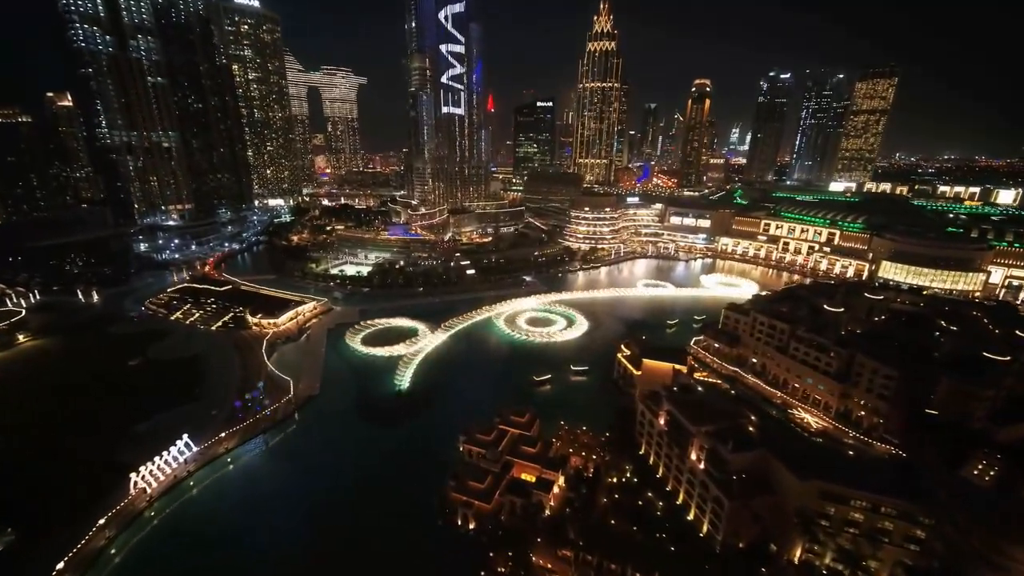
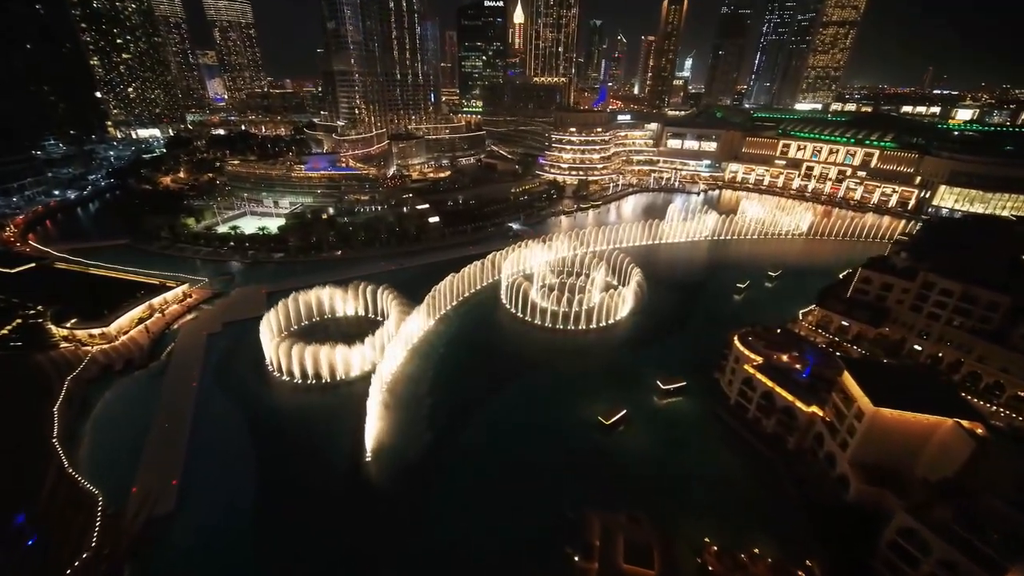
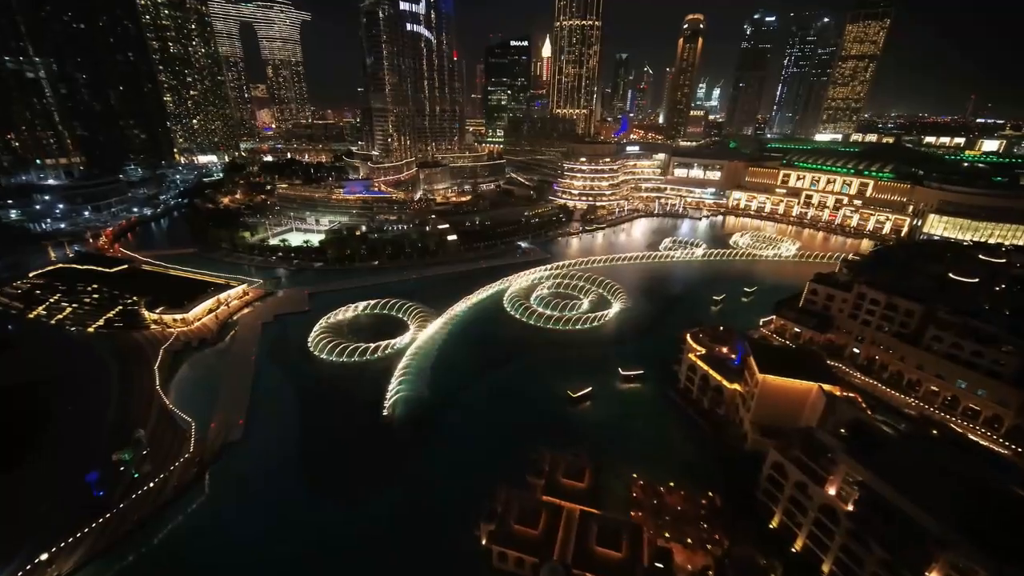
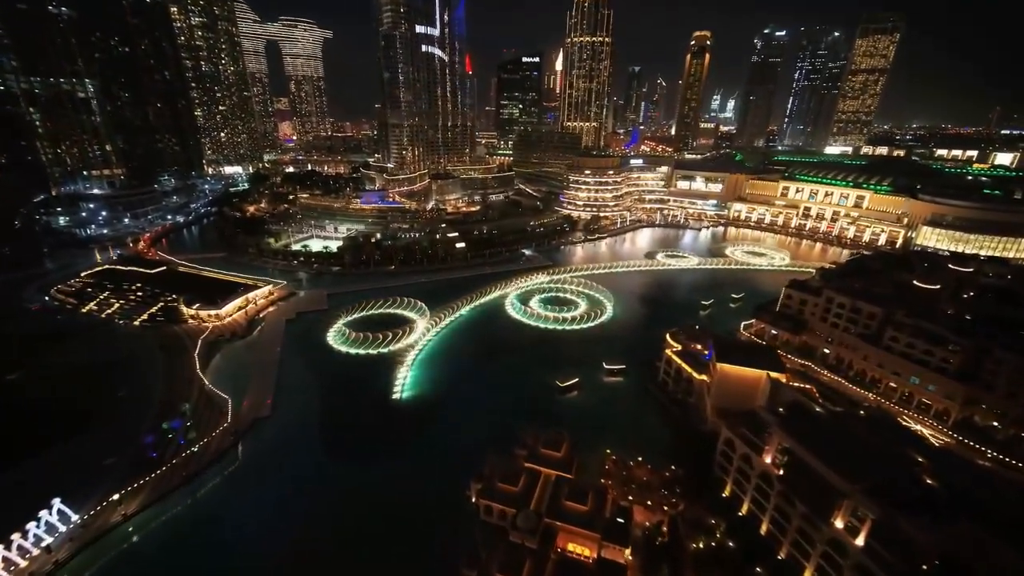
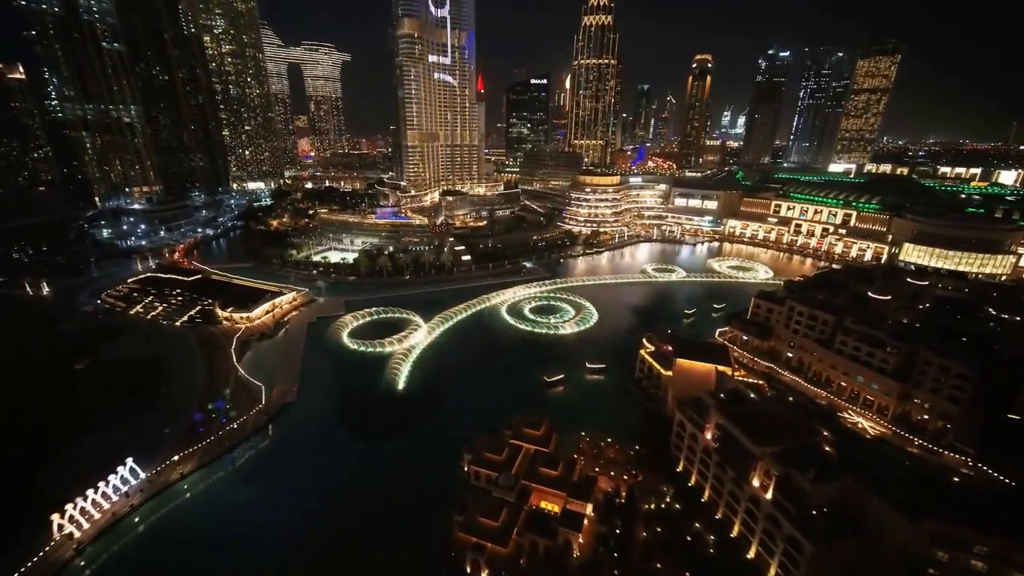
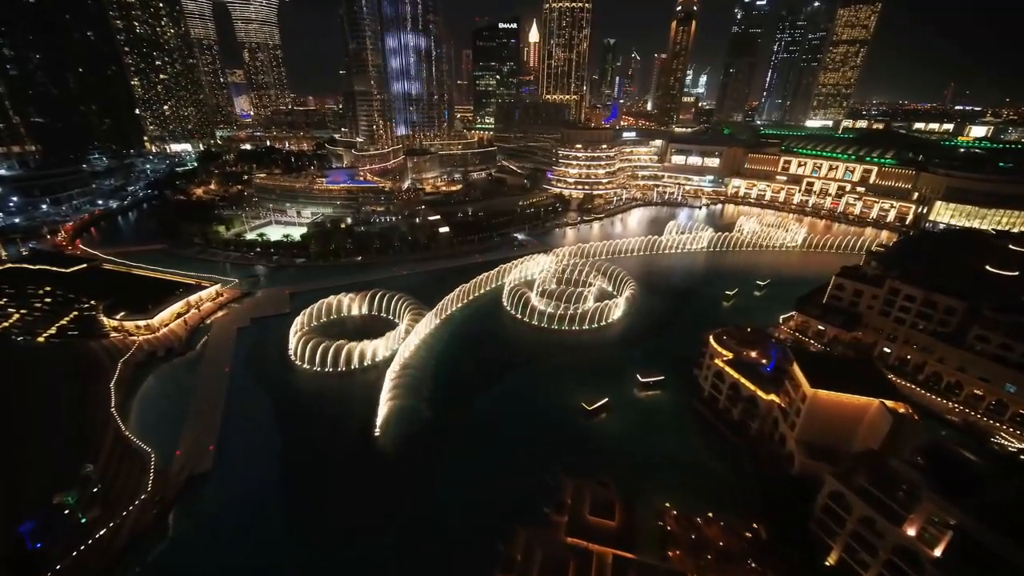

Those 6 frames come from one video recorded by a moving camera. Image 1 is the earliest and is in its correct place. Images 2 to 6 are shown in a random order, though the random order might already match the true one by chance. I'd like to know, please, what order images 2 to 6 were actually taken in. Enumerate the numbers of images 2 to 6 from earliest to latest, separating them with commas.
5, 4, 3, 6, 2
